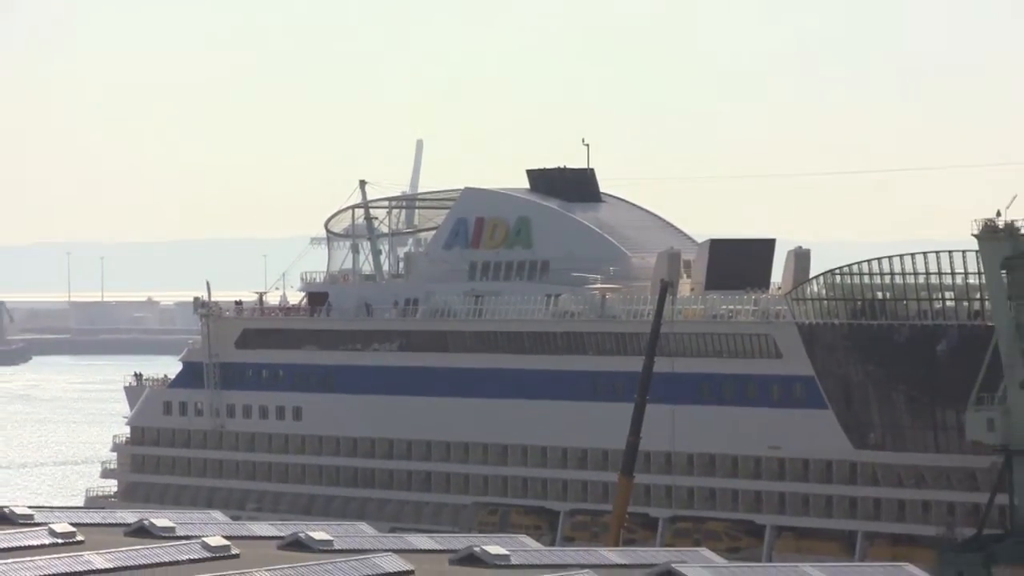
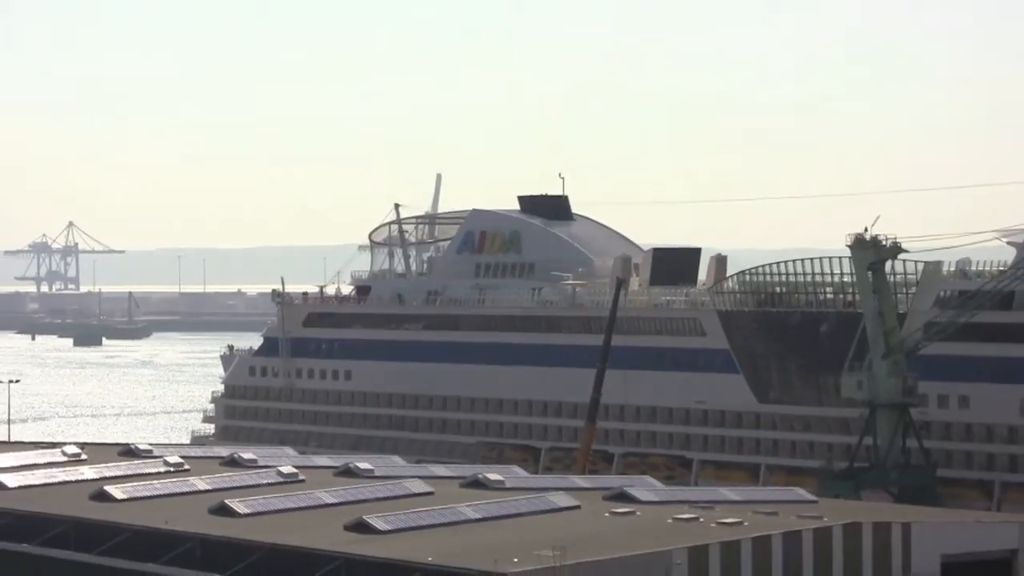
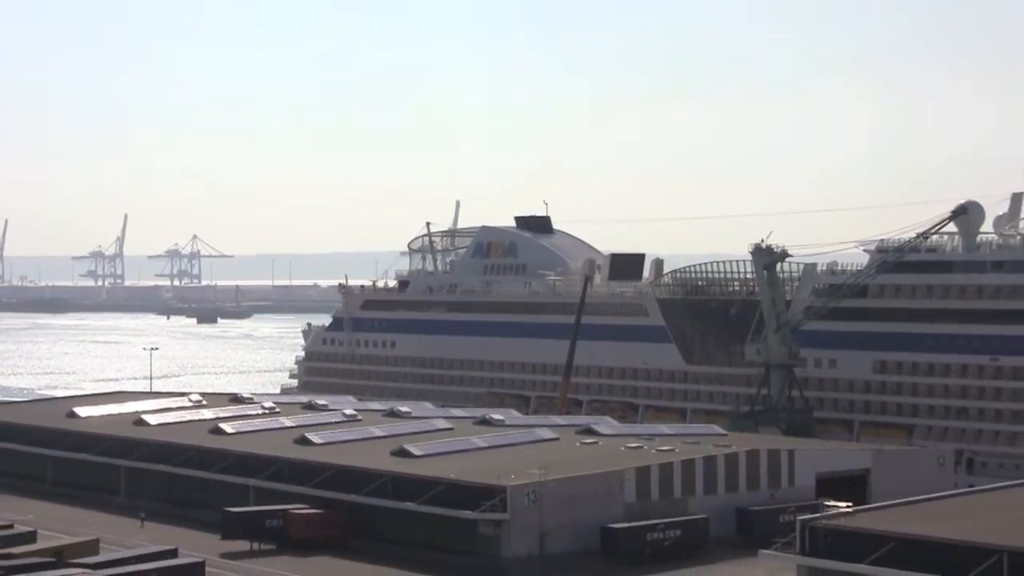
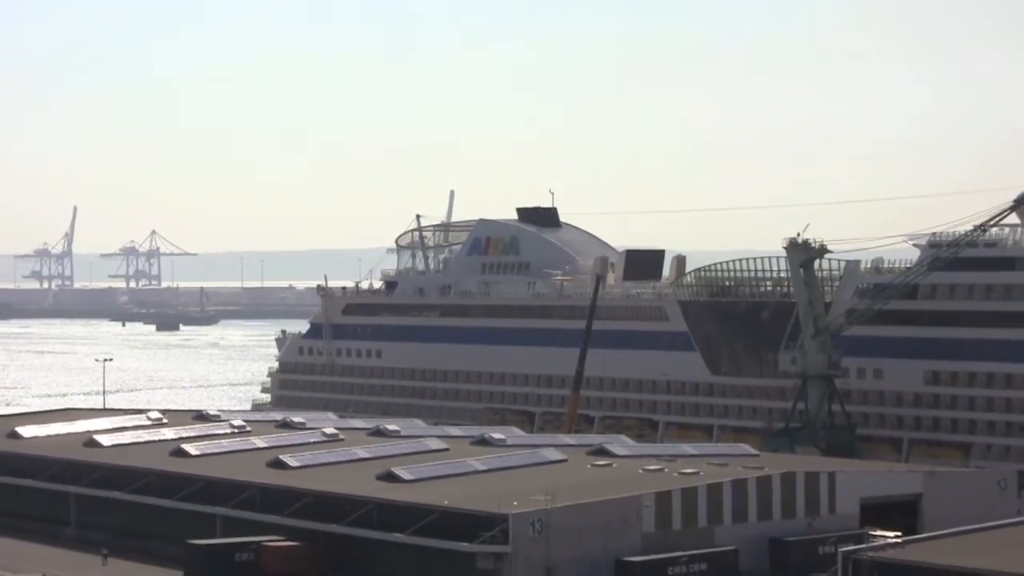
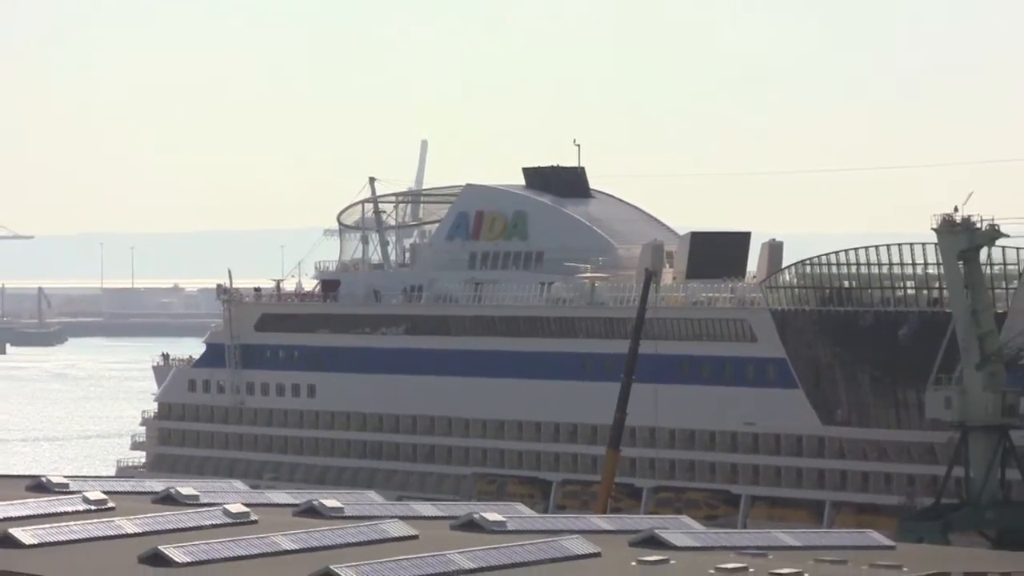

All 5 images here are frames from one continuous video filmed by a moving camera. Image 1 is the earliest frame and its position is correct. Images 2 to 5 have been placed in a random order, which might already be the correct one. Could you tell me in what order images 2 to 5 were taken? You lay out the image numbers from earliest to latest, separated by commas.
5, 2, 4, 3
